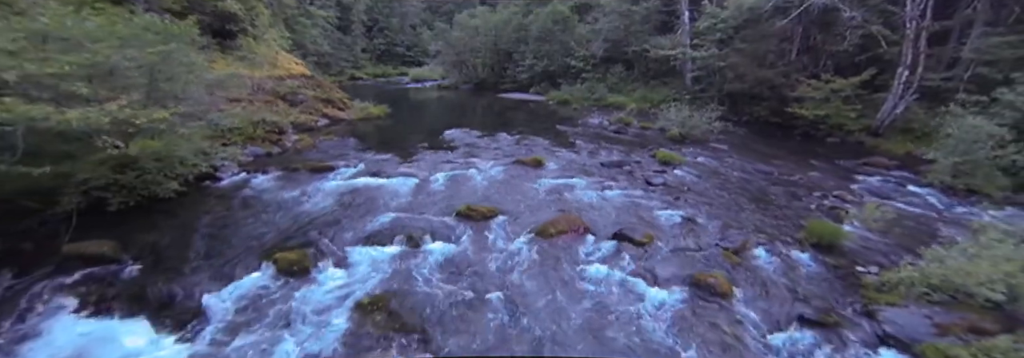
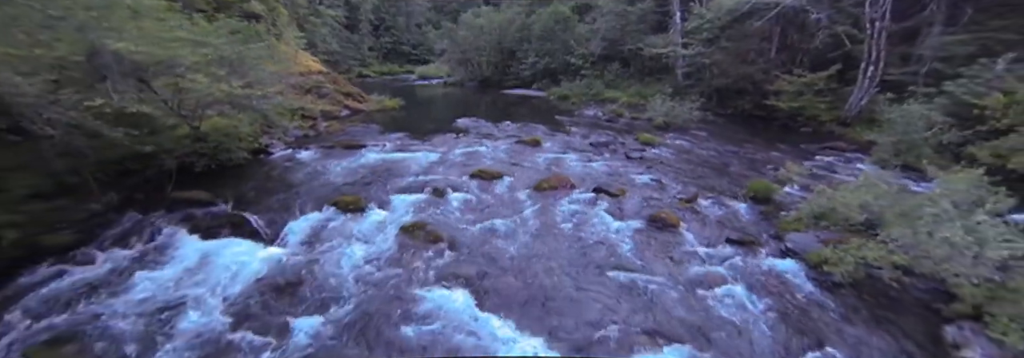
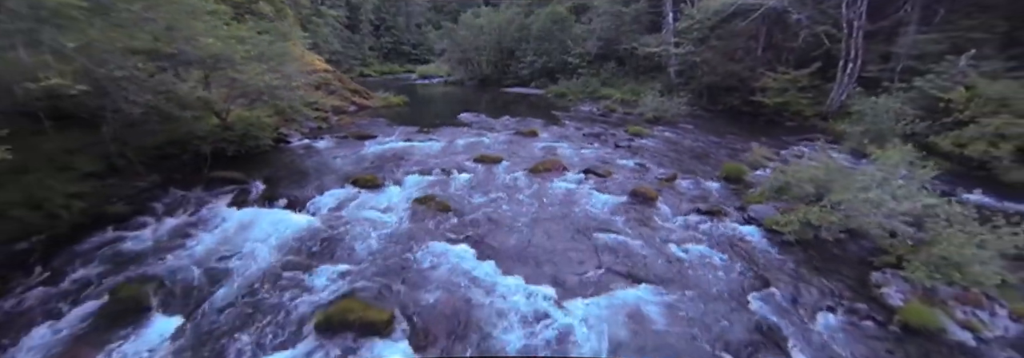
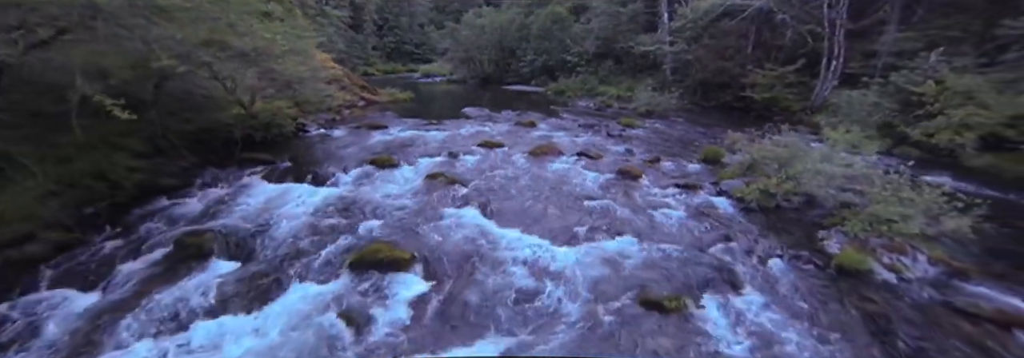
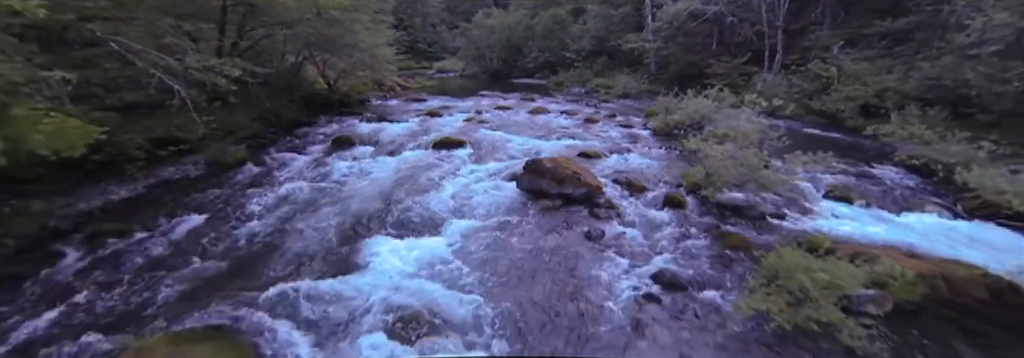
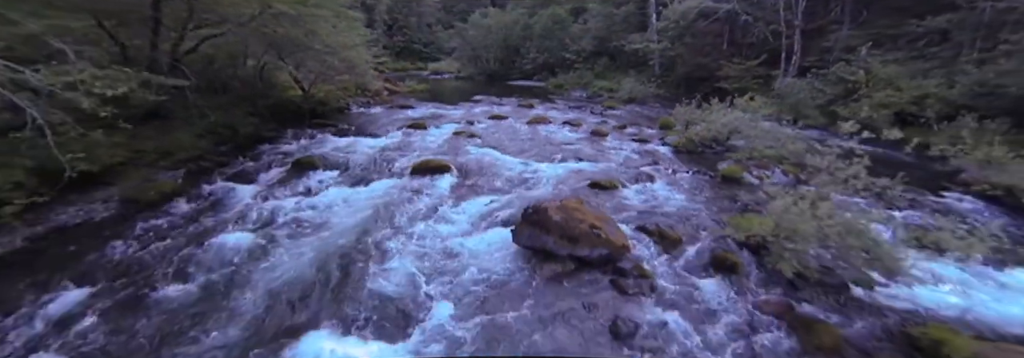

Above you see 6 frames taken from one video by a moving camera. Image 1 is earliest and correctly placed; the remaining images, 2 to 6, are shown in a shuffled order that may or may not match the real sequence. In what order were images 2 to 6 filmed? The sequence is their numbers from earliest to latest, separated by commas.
2, 3, 4, 6, 5
